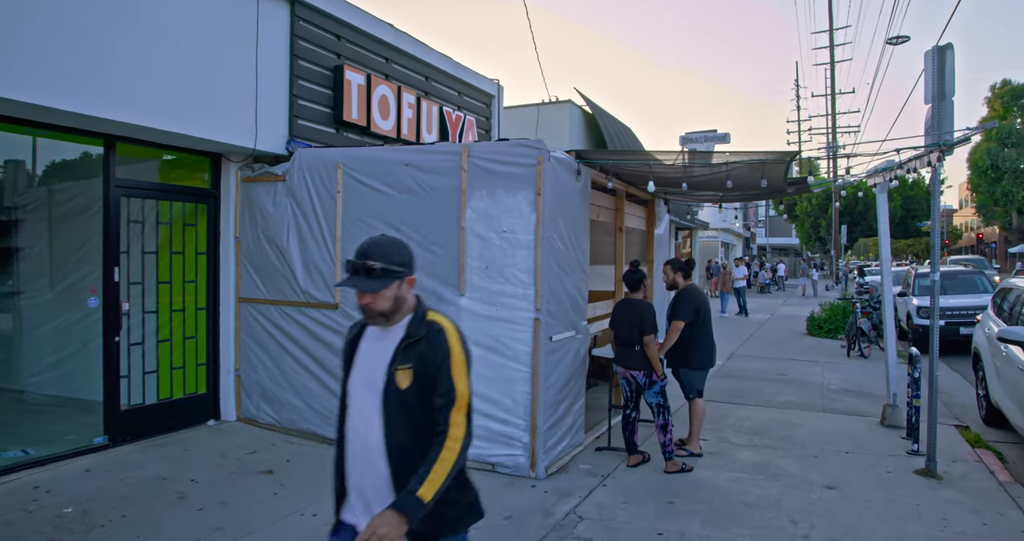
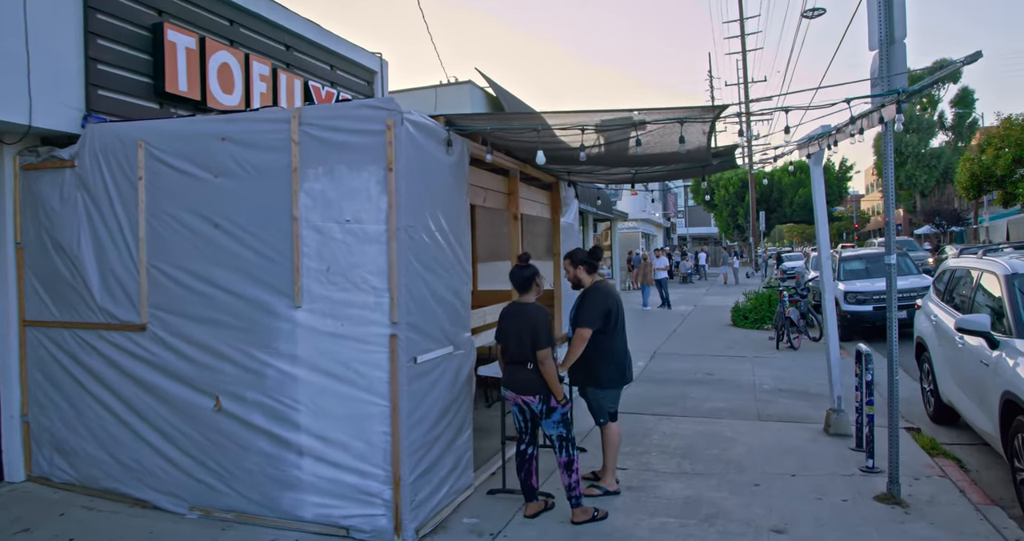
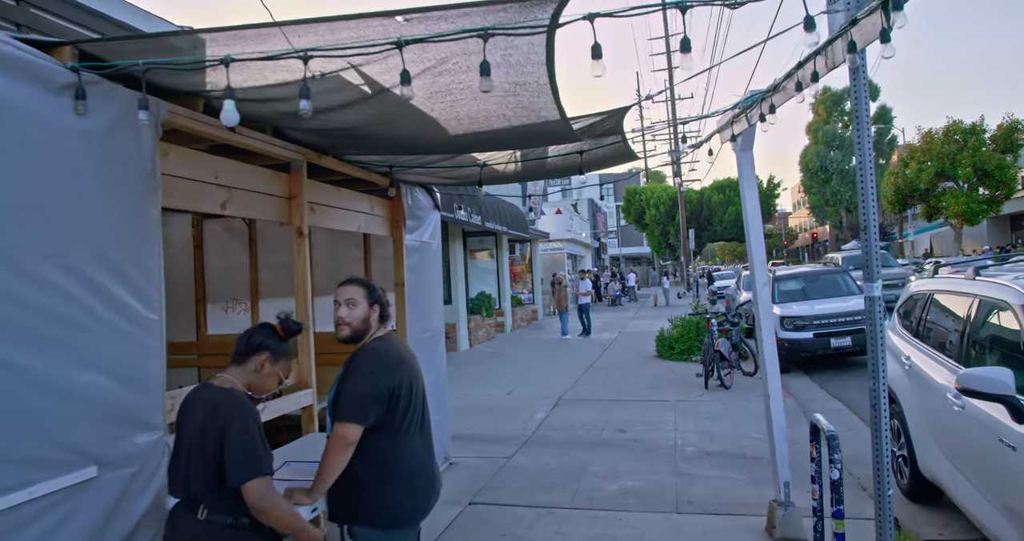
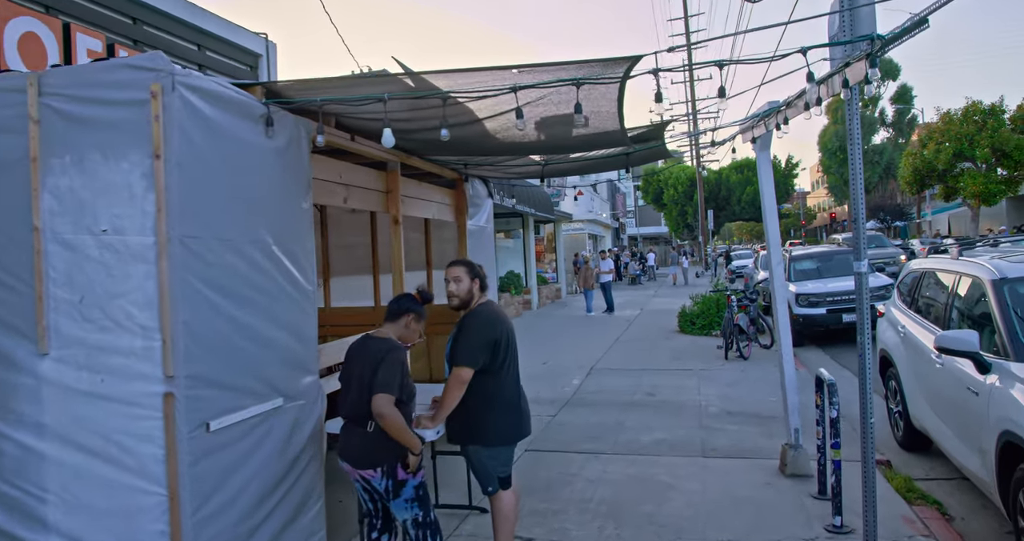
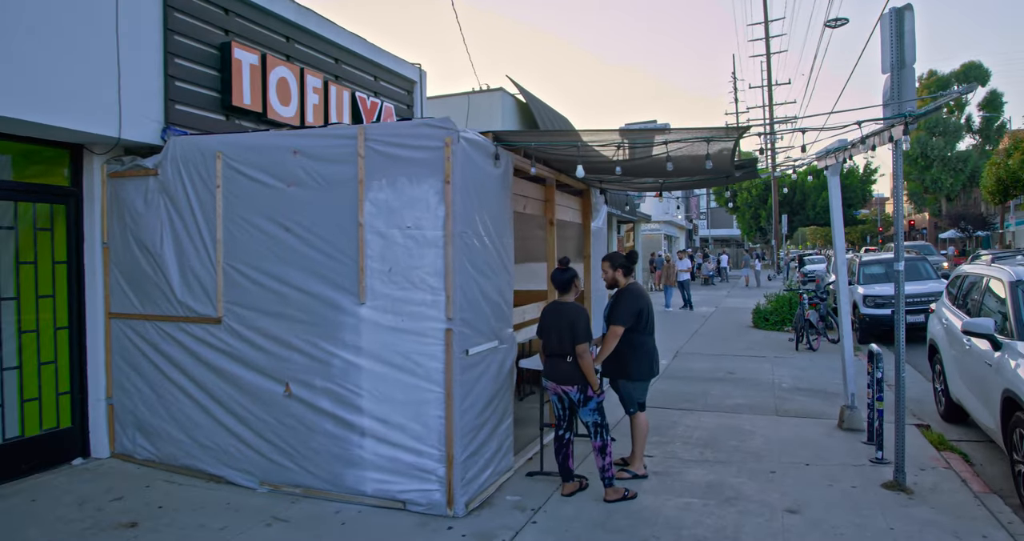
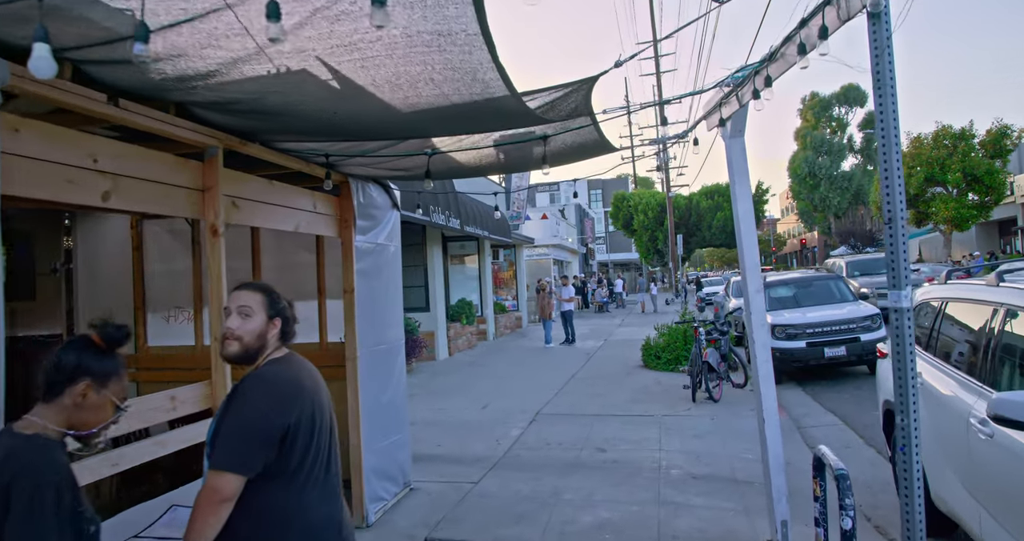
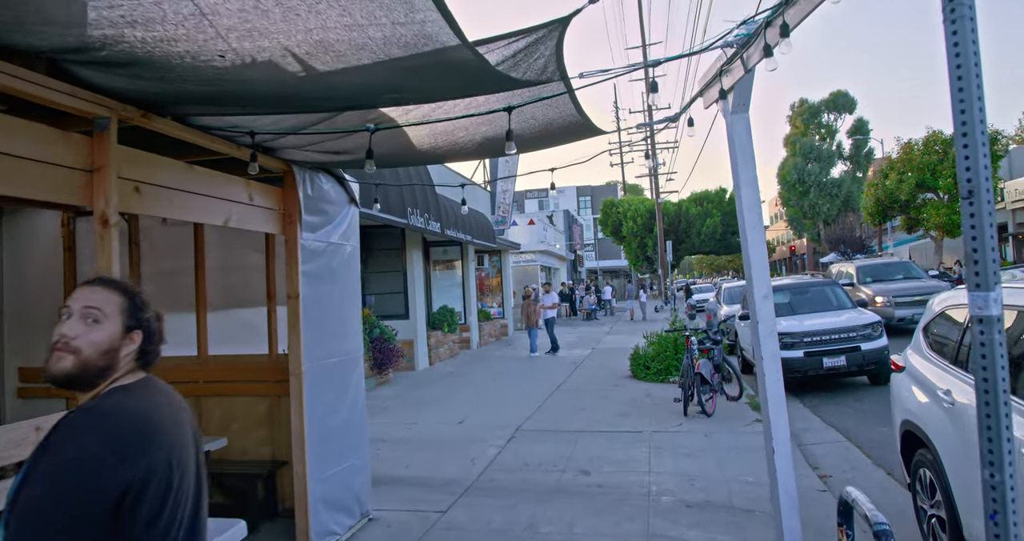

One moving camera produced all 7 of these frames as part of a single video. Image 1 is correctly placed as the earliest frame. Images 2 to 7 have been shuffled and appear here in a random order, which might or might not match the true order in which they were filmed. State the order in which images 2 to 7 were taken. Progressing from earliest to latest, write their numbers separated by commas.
5, 2, 4, 3, 6, 7
